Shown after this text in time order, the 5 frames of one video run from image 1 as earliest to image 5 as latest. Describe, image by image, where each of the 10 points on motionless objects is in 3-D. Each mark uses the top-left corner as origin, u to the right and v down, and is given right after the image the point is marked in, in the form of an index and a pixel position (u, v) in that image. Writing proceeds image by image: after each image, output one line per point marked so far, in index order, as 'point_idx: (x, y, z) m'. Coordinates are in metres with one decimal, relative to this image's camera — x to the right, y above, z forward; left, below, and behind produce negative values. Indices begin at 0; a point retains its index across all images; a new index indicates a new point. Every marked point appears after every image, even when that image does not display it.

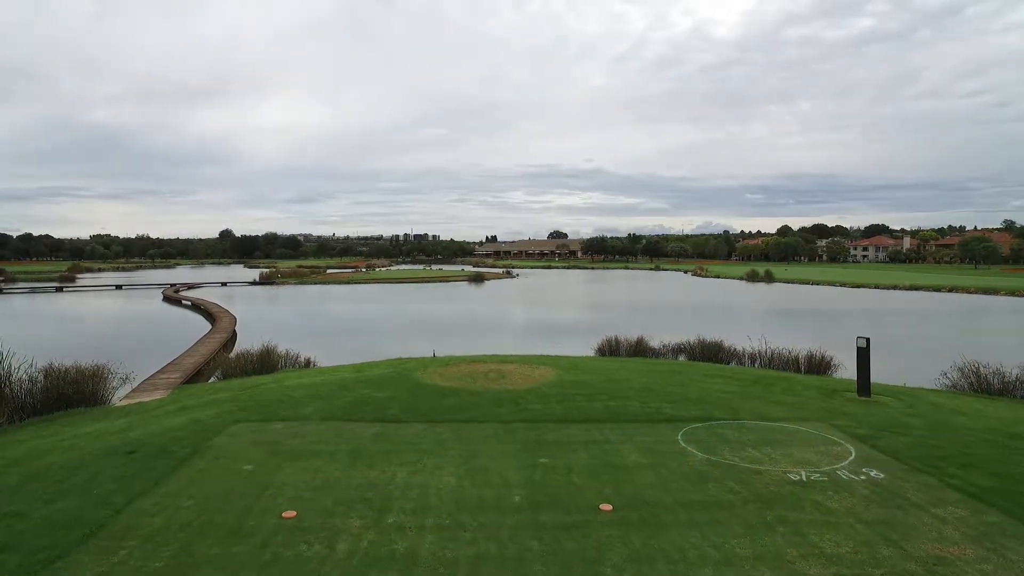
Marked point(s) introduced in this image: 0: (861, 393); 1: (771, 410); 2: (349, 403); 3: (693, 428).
0: (+5.2, -1.6, +8.4) m
1: (+3.6, -1.7, +7.7) m
2: (-2.3, -1.6, +8.0) m
3: (+2.3, -1.7, +7.1) m
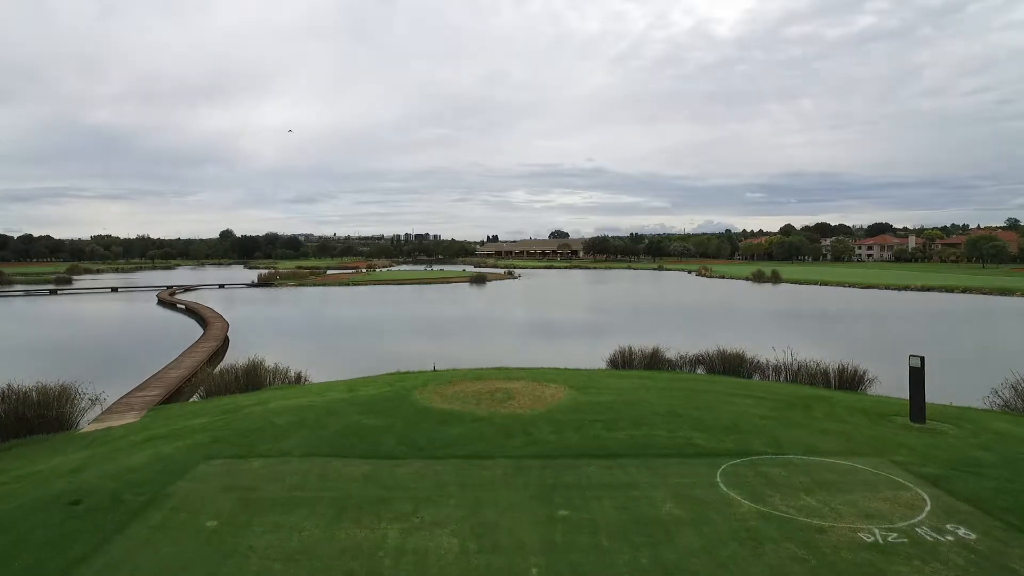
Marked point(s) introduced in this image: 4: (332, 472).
0: (+5.3, -1.7, +7.5) m
1: (+3.7, -1.8, +6.8) m
2: (-2.2, -1.8, +7.1) m
3: (+2.4, -1.9, +6.1) m
4: (-1.9, -1.9, +5.9) m
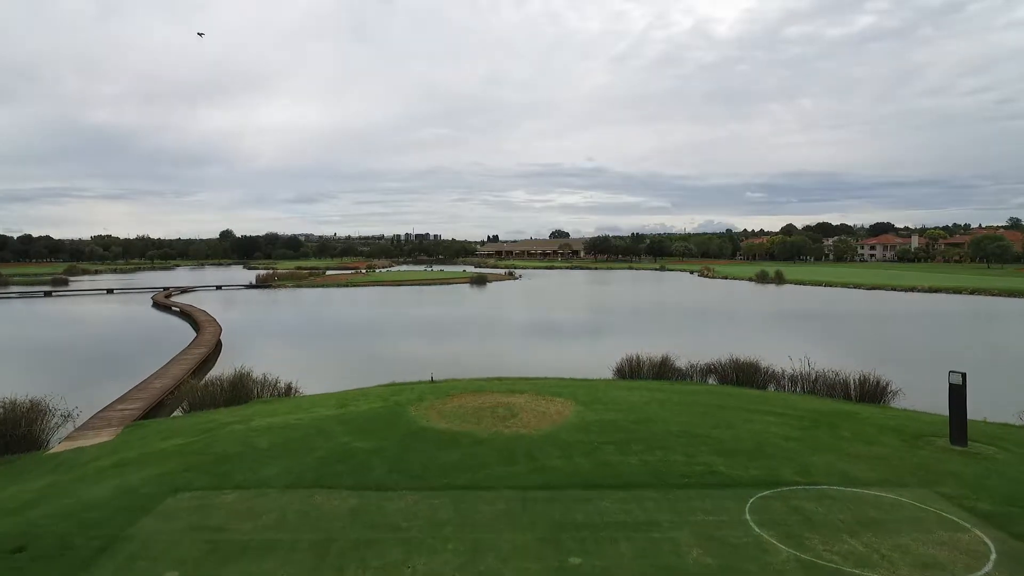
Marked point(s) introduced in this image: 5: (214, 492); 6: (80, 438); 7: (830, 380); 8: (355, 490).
0: (+5.4, -1.9, +6.9) m
1: (+3.7, -2.0, +6.2) m
2: (-2.1, -1.9, +6.4) m
3: (+2.4, -2.0, +5.5) m
4: (-1.8, -2.1, +5.3) m
5: (-3.0, -2.0, +5.6) m
6: (-6.5, -2.2, +8.5) m
7: (+6.4, -1.8, +11.4) m
8: (-1.6, -2.0, +5.7) m
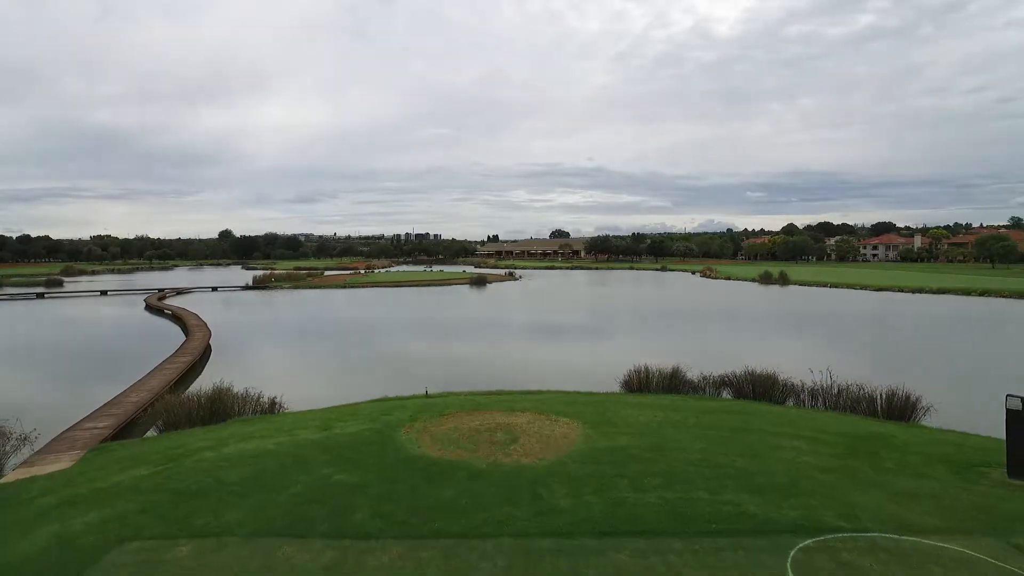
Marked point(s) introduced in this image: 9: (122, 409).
0: (+5.4, -2.0, +6.1) m
1: (+3.7, -2.1, +5.4) m
2: (-2.1, -2.1, +5.7) m
3: (+2.4, -2.2, +4.7) m
4: (-1.8, -2.2, +4.5) m
5: (-2.9, -2.2, +4.8) m
6: (-6.5, -2.4, +7.7) m
7: (+6.4, -2.0, +10.6) m
8: (-1.6, -2.2, +4.9) m
9: (-7.2, -2.2, +10.5) m
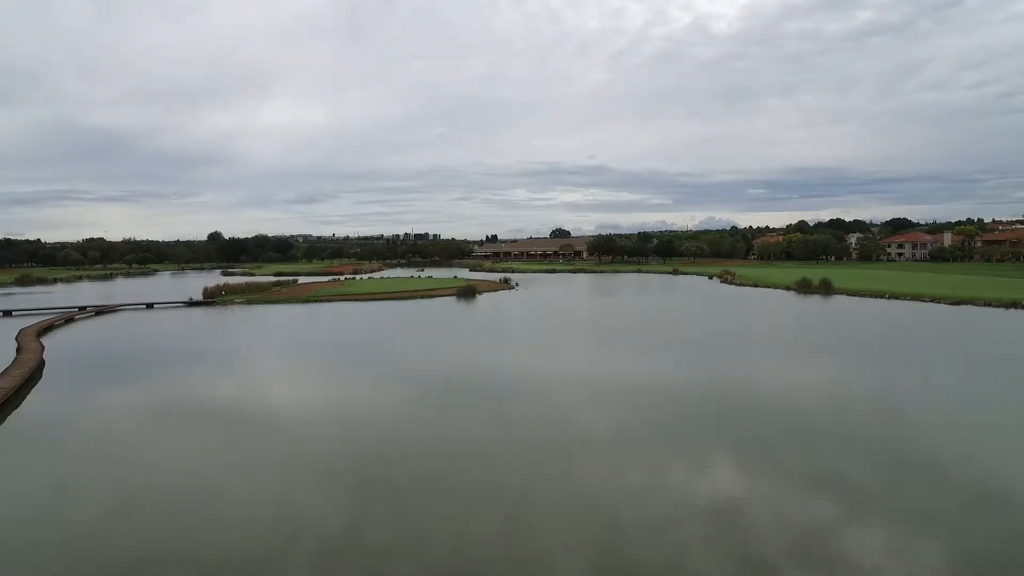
0: (+4.7, -3.1, -2.6) m
1: (+3.0, -3.3, -3.3) m
2: (-2.8, -3.3, -3.0) m
3: (+1.7, -3.3, -3.9) m
4: (-2.5, -3.4, -4.1) m
5: (-3.6, -3.4, -3.8) m
6: (-7.1, -3.6, -0.9) m
7: (+5.7, -3.1, +2.0) m
8: (-2.3, -3.4, -3.7) m
9: (-7.8, -3.4, +1.8) m
